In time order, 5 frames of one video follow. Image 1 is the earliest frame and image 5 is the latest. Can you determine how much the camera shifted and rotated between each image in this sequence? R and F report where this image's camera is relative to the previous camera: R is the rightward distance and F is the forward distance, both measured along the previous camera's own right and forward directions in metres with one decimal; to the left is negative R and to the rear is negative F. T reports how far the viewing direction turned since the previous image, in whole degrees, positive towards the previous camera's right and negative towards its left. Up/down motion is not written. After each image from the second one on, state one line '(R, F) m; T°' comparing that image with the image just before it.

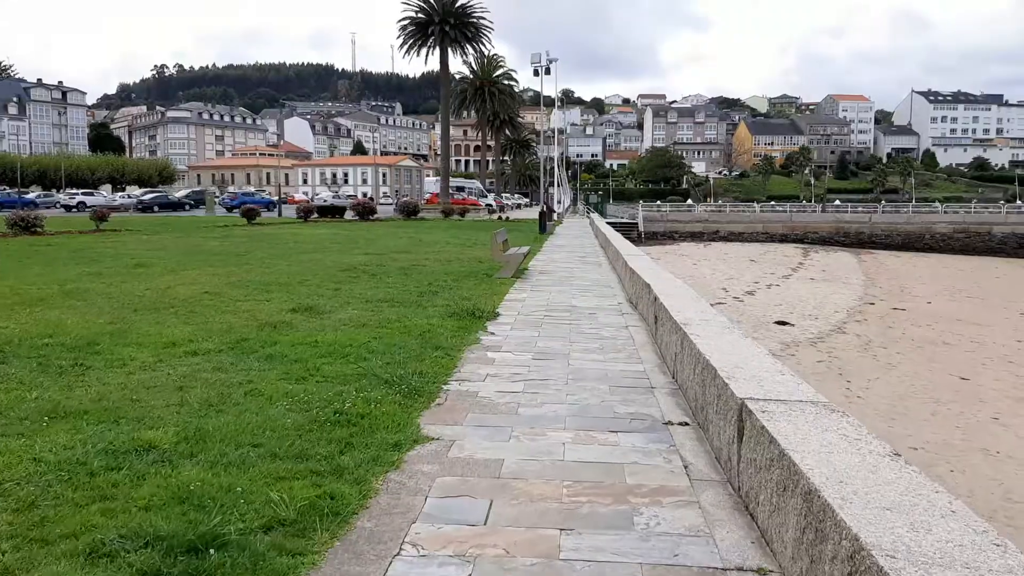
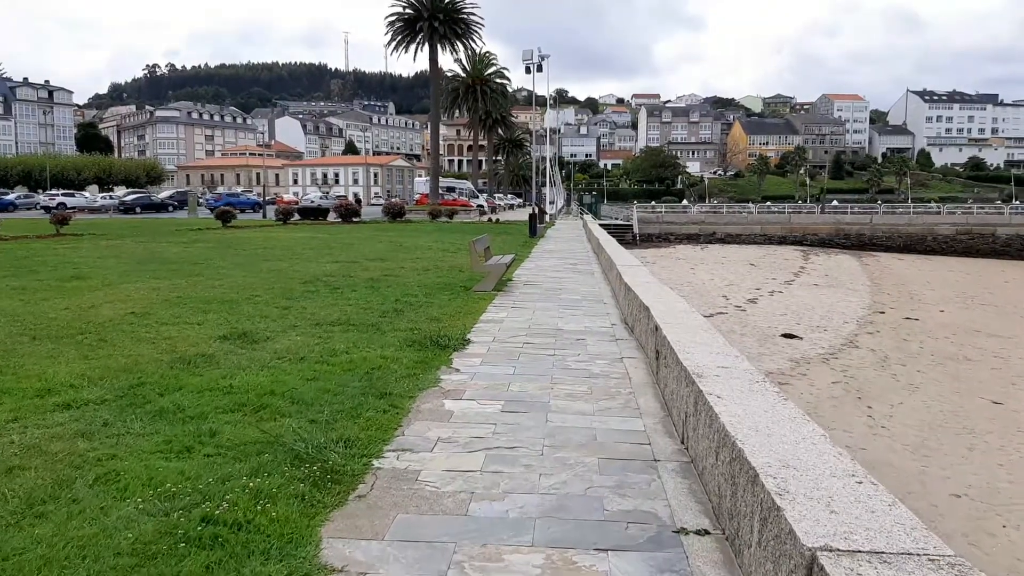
(+0.2, +1.4) m; 0°
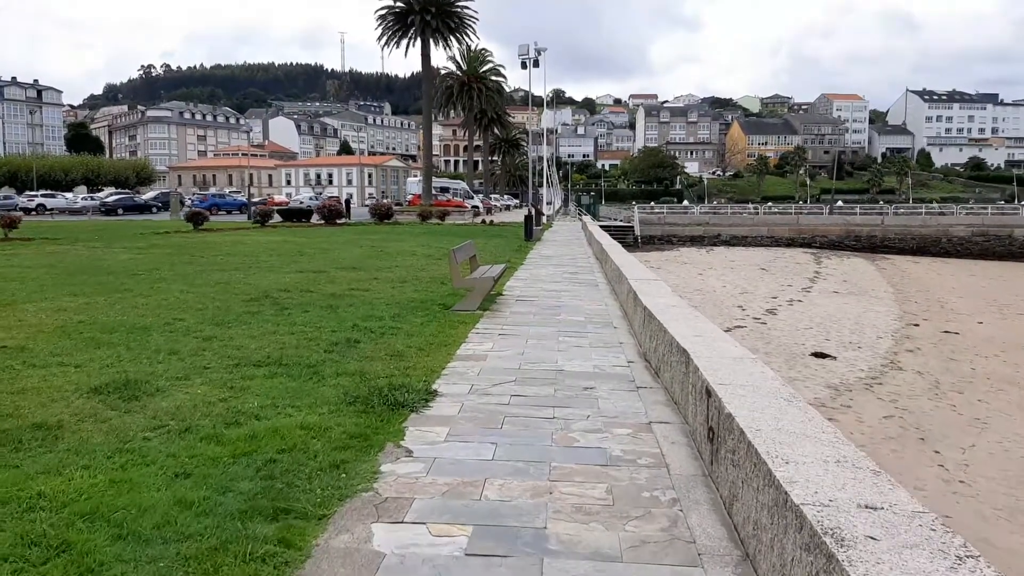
(+0.1, +2.1) m; 0°
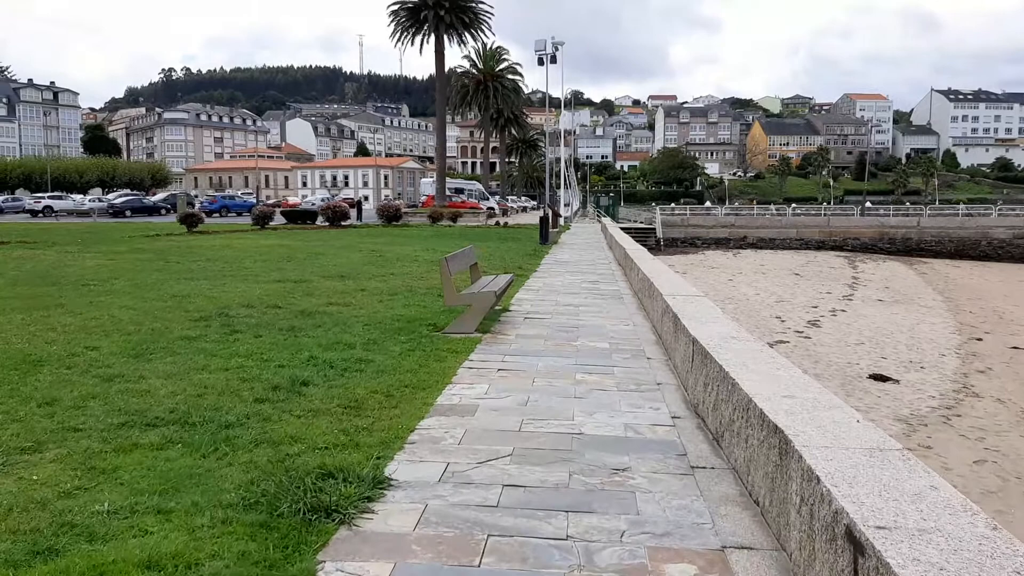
(+0.1, +1.9) m; -1°
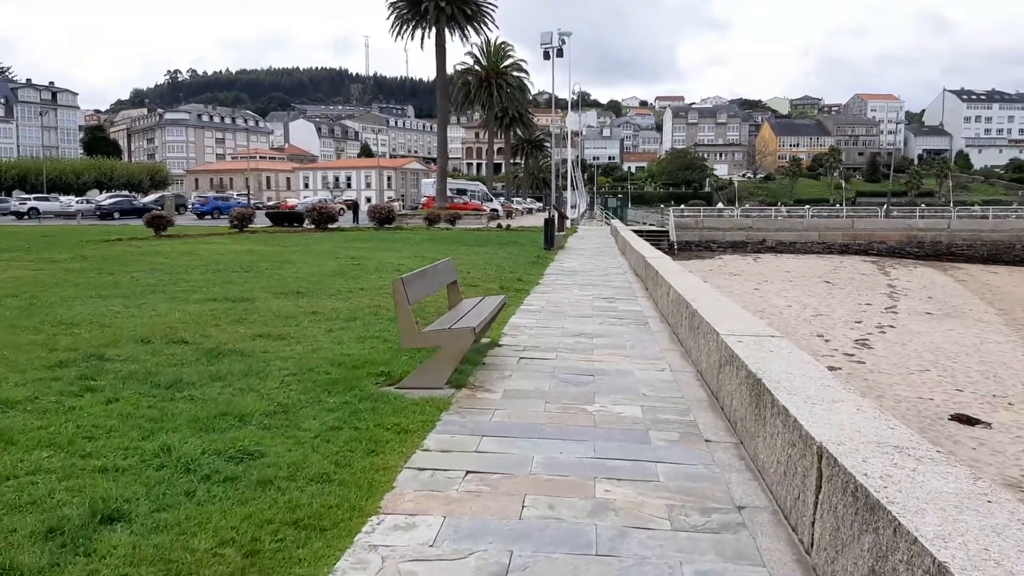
(+0.1, +2.4) m; 0°
